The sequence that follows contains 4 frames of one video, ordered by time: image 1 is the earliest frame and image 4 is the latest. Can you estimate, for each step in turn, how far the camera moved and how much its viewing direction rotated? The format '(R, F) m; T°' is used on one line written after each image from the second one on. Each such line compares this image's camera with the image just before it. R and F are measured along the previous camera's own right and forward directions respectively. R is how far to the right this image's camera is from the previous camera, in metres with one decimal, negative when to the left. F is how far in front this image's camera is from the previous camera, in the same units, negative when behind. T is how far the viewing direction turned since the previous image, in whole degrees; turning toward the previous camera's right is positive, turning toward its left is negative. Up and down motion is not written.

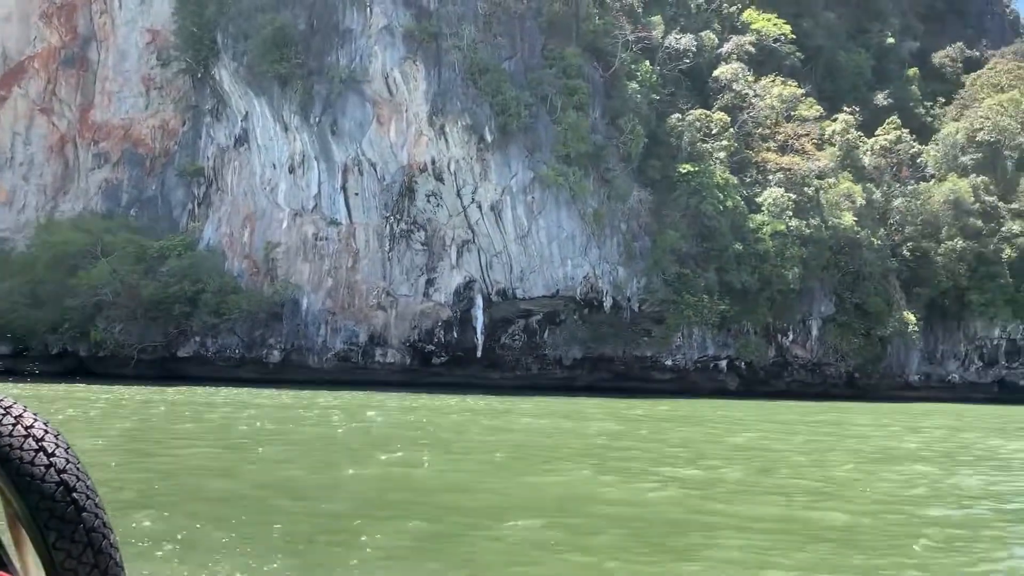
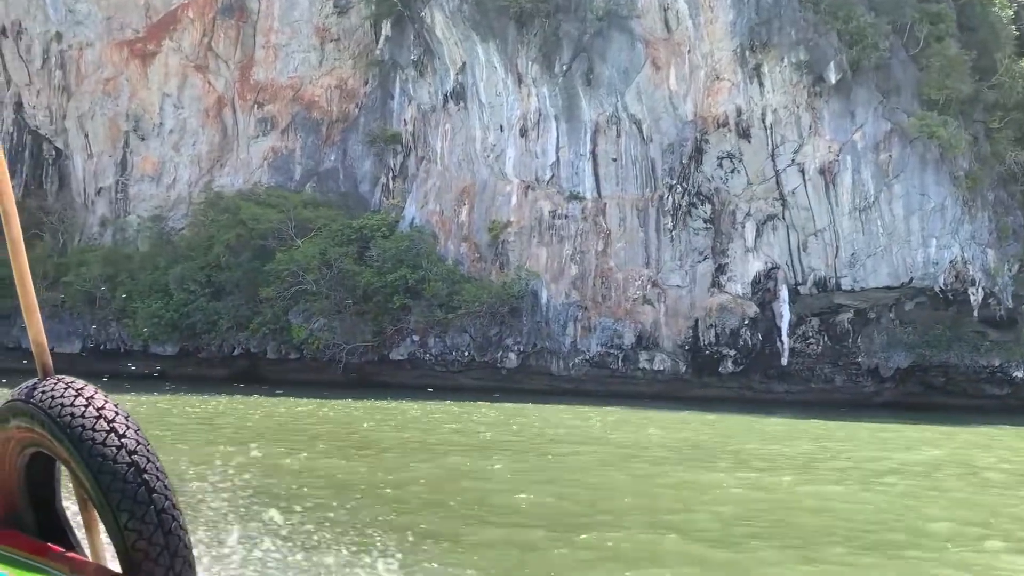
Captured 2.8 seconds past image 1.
(-6.1, +5.0) m; -2°
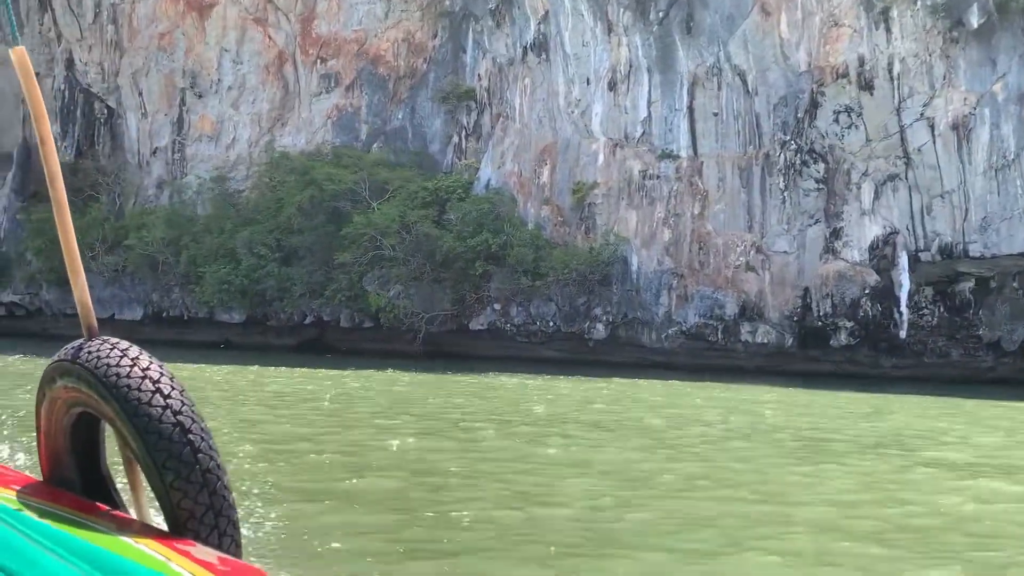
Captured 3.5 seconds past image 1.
(-1.4, +1.3) m; -2°
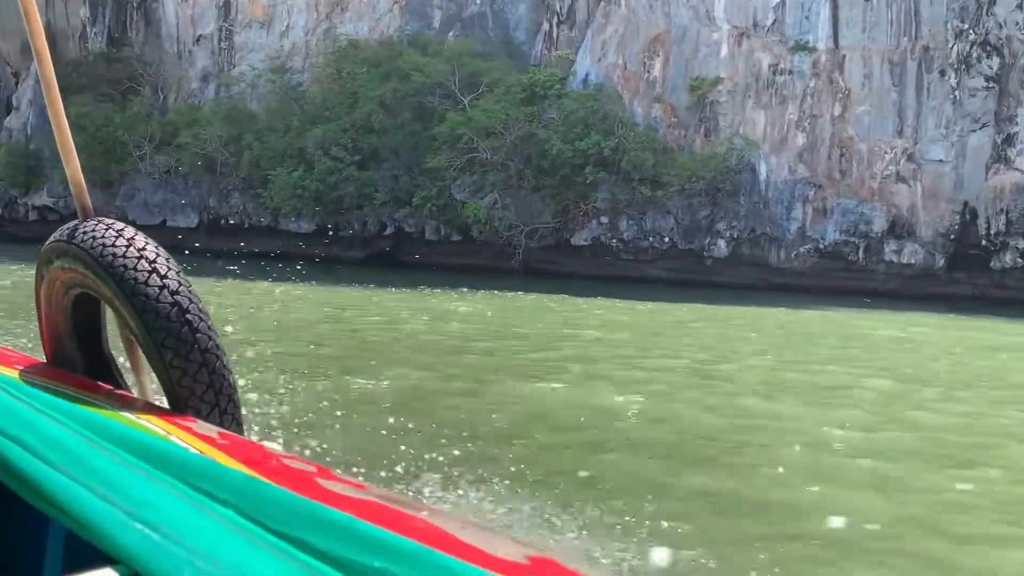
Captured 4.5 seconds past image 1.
(-2.1, +2.1) m; 0°
